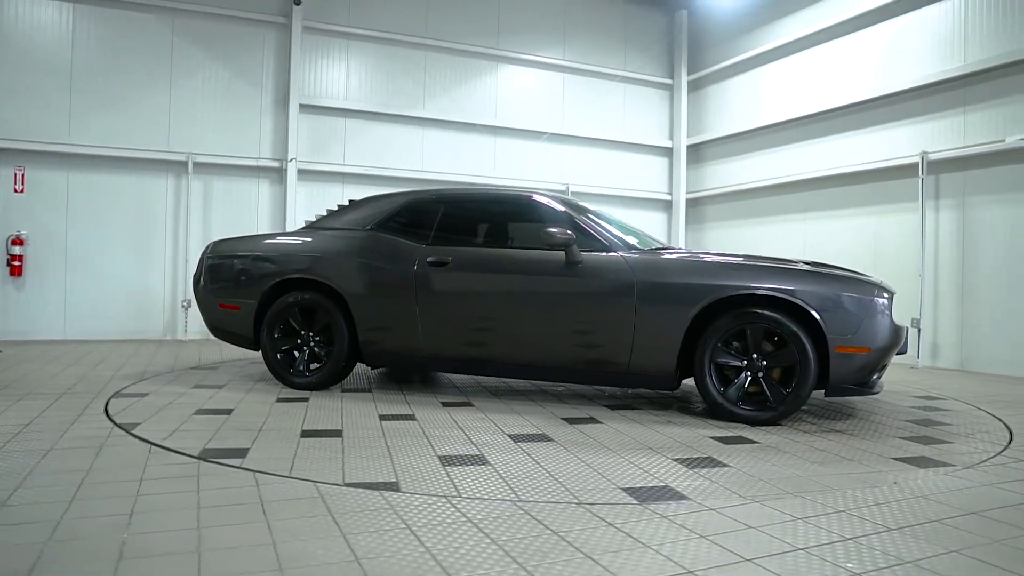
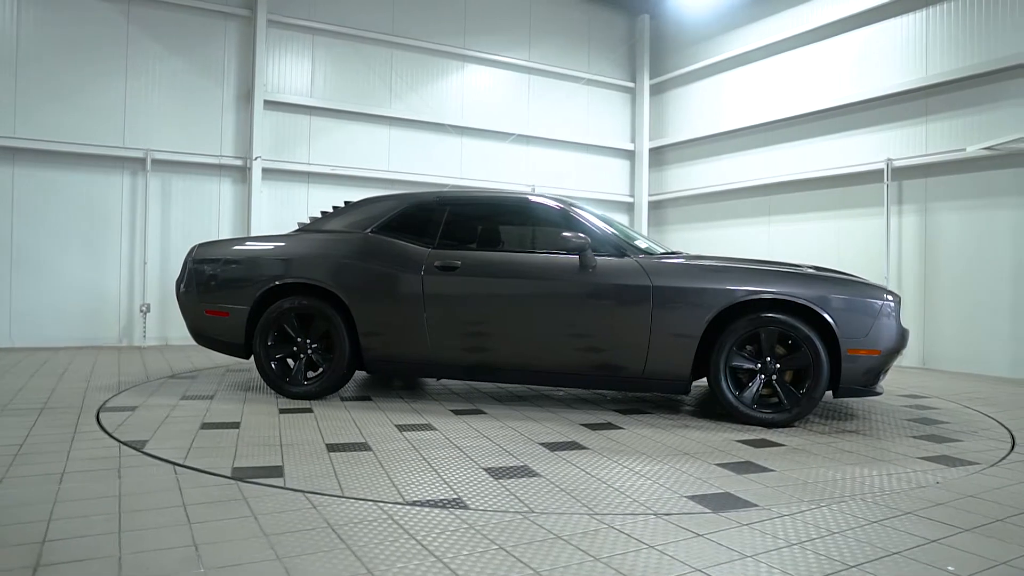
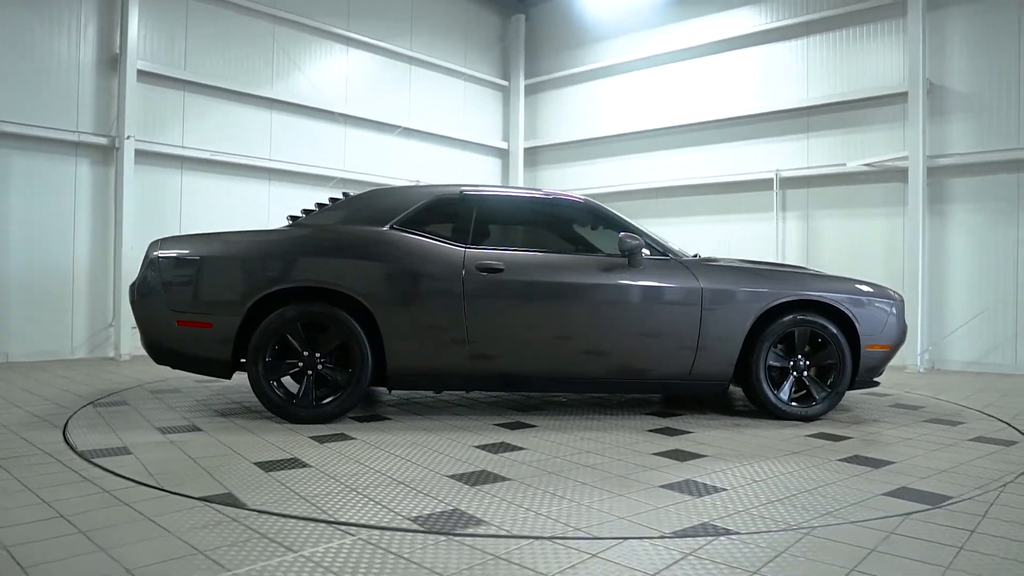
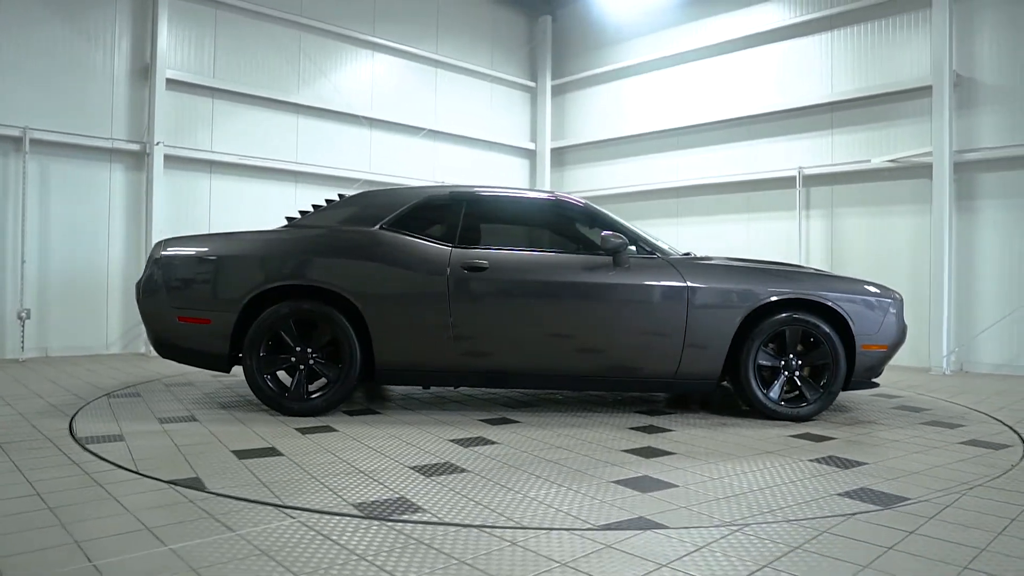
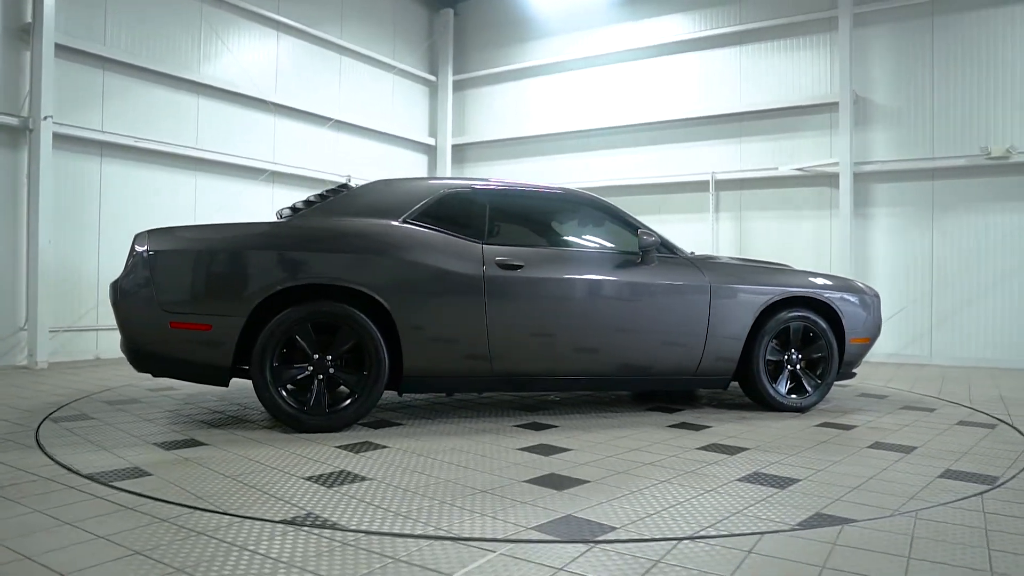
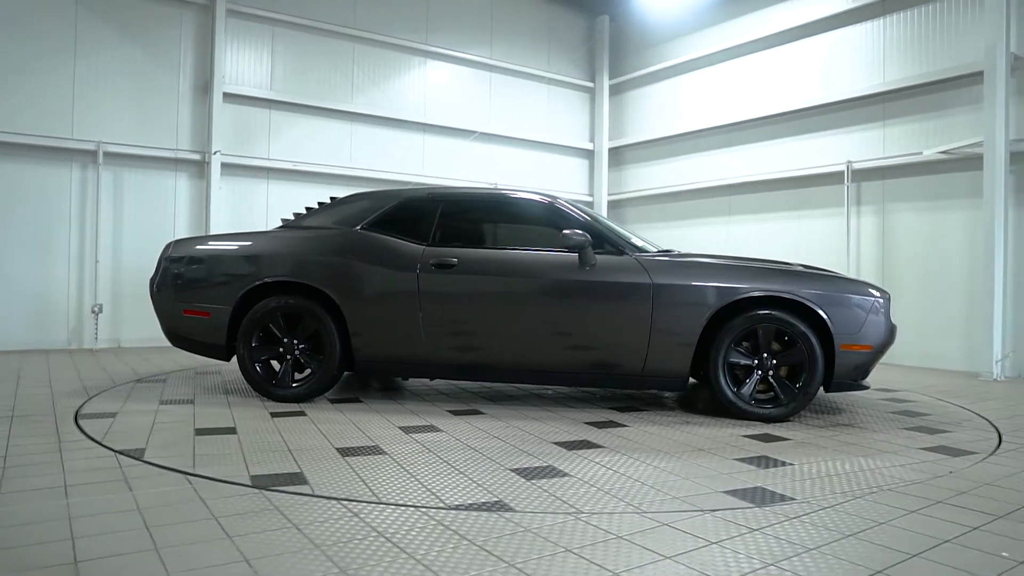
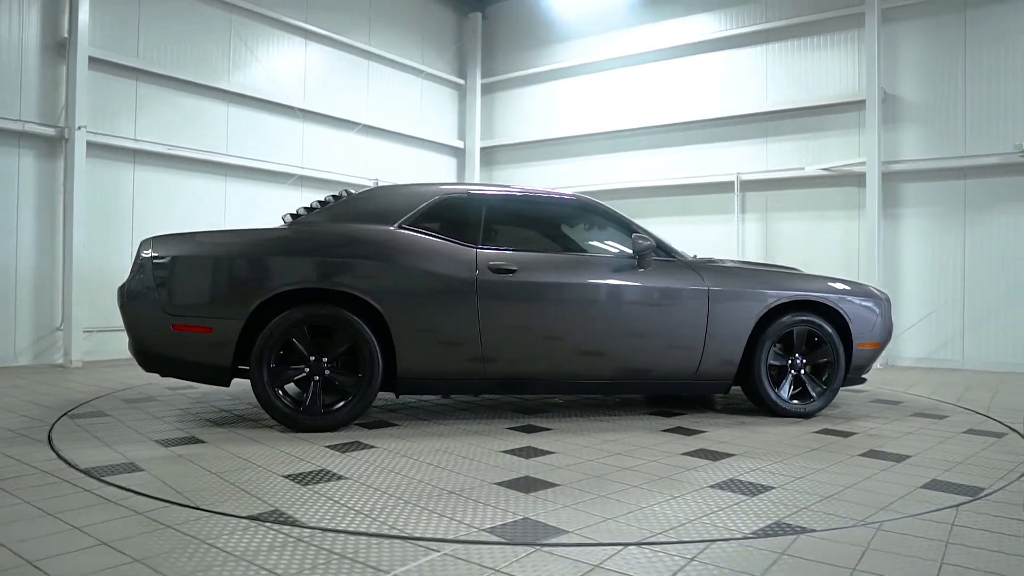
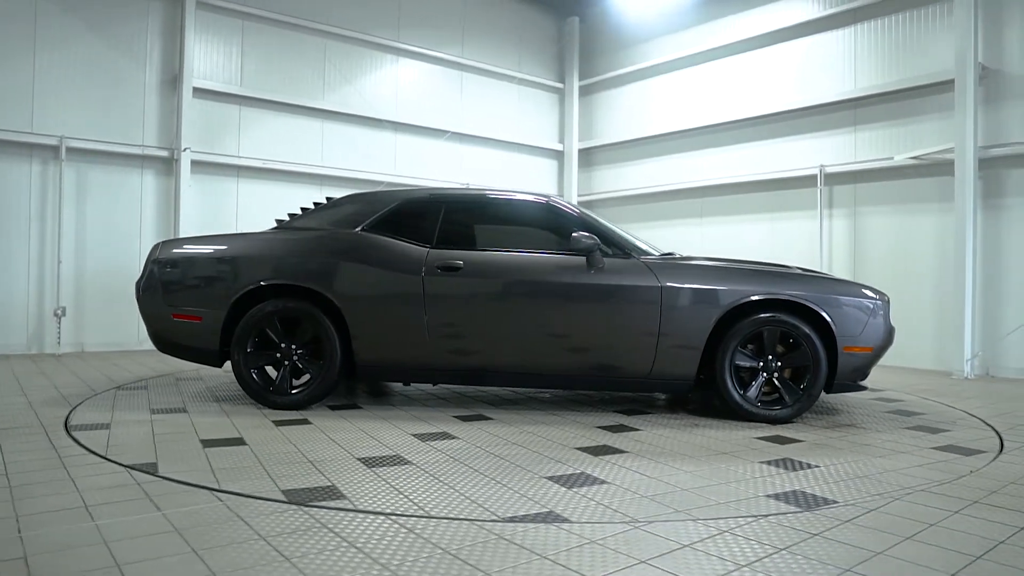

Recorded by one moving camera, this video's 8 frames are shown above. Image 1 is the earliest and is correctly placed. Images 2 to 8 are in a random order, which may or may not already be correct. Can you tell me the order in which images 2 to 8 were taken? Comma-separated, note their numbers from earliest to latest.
2, 6, 8, 4, 3, 7, 5
